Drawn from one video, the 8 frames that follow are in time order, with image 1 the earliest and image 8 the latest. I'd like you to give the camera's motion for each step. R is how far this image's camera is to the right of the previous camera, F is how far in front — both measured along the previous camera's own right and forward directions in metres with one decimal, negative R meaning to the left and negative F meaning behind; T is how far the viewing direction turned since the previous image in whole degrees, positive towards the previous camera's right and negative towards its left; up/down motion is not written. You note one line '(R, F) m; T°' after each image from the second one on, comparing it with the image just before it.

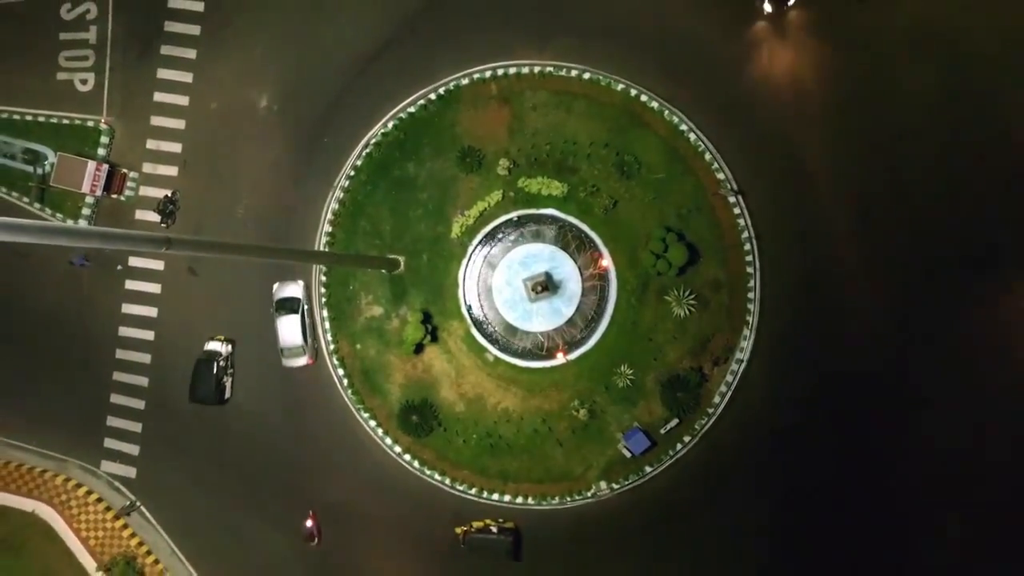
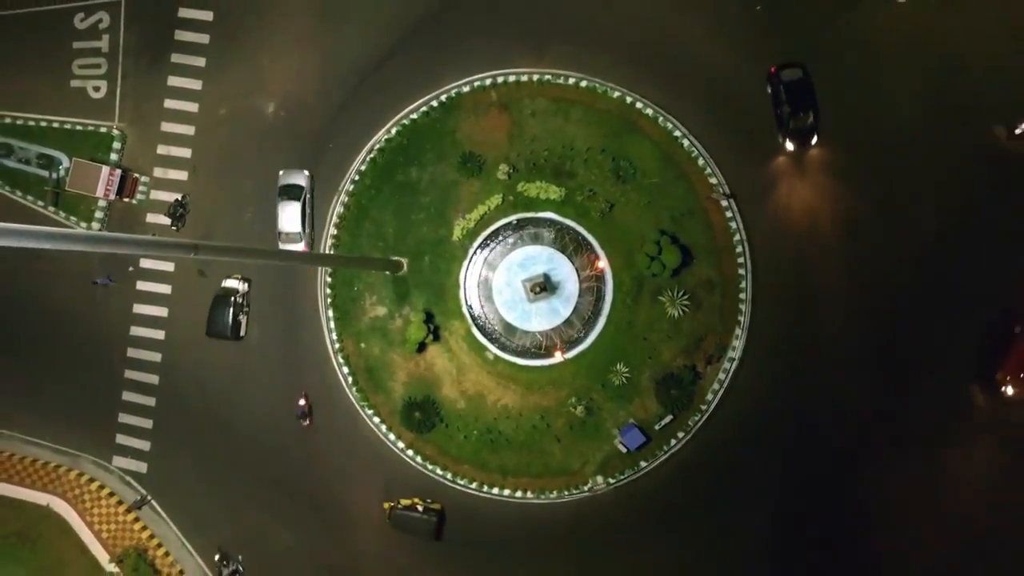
(0.0, -1.0) m; 0°
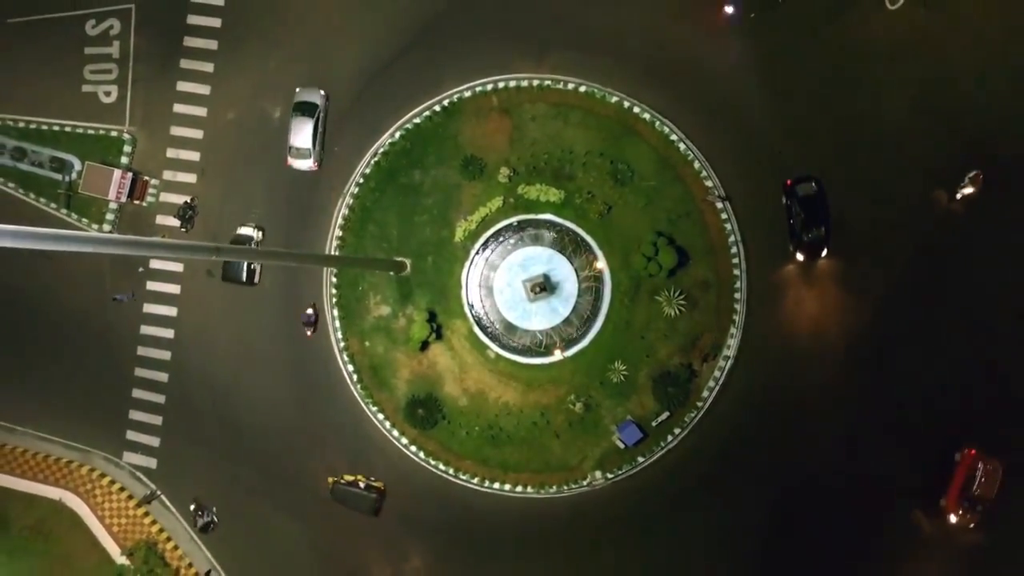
(0.0, -0.8) m; 0°
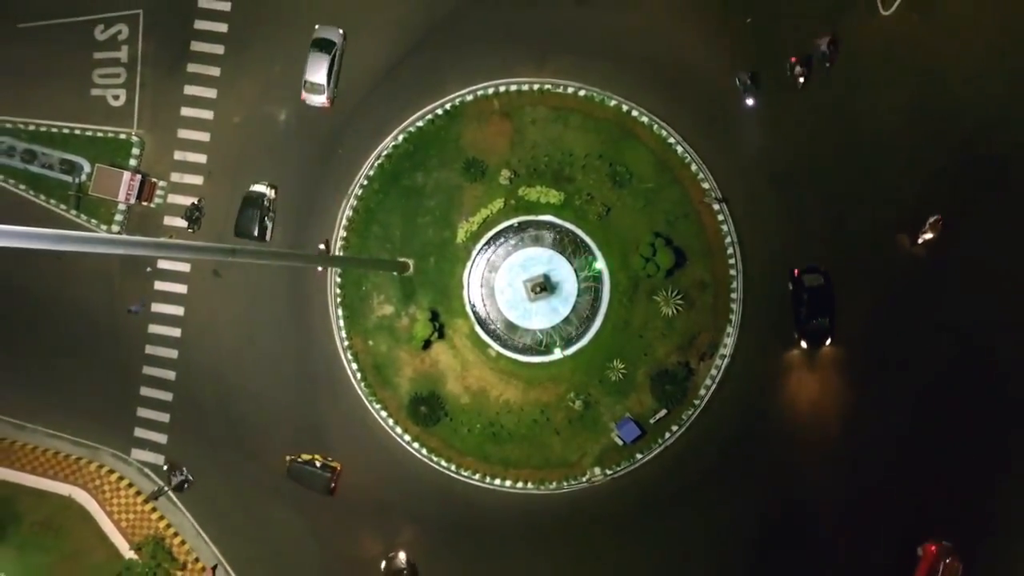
(-0.1, -0.6) m; 0°
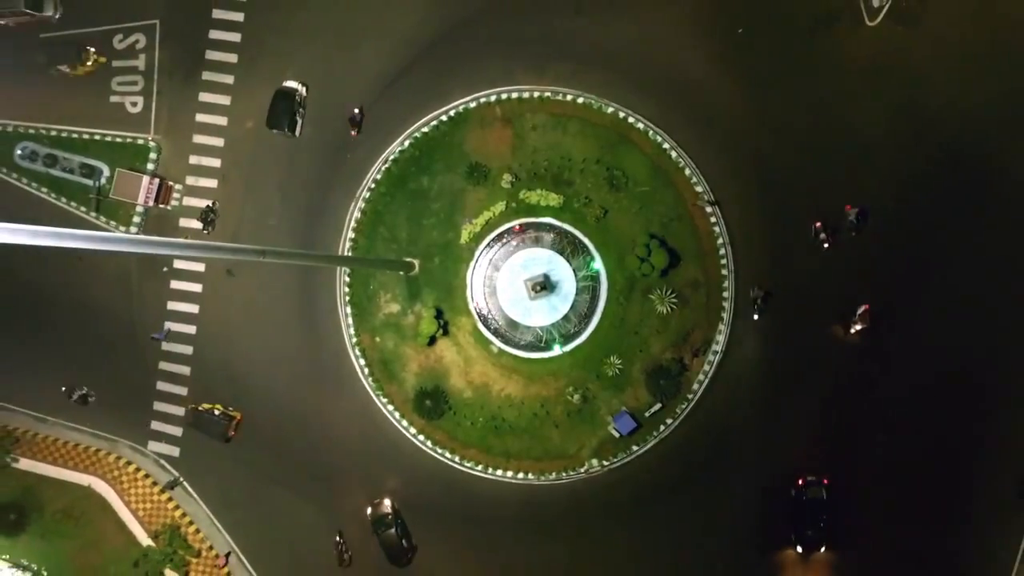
(-0.1, -1.5) m; 0°
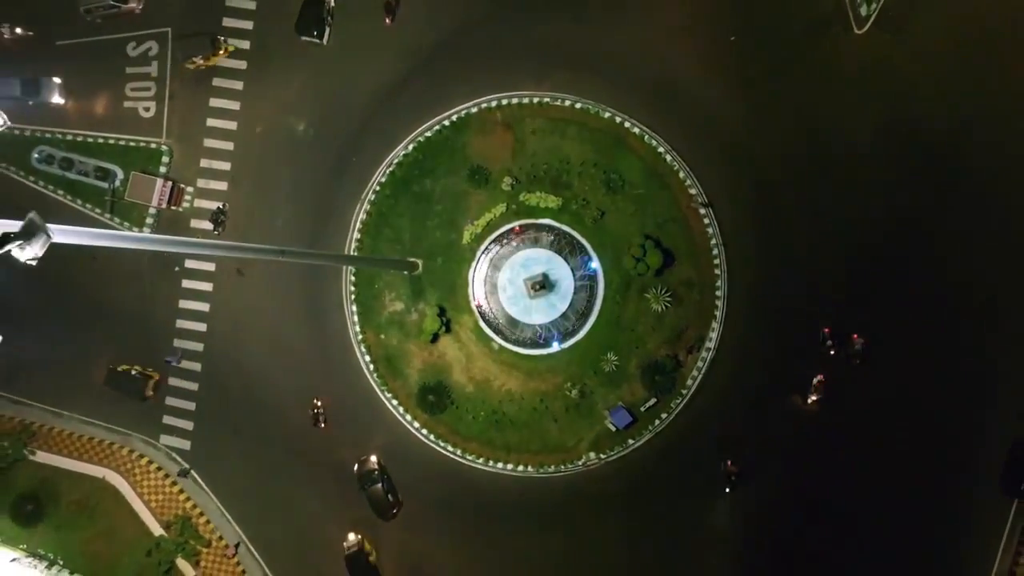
(-0.1, -1.2) m; 0°
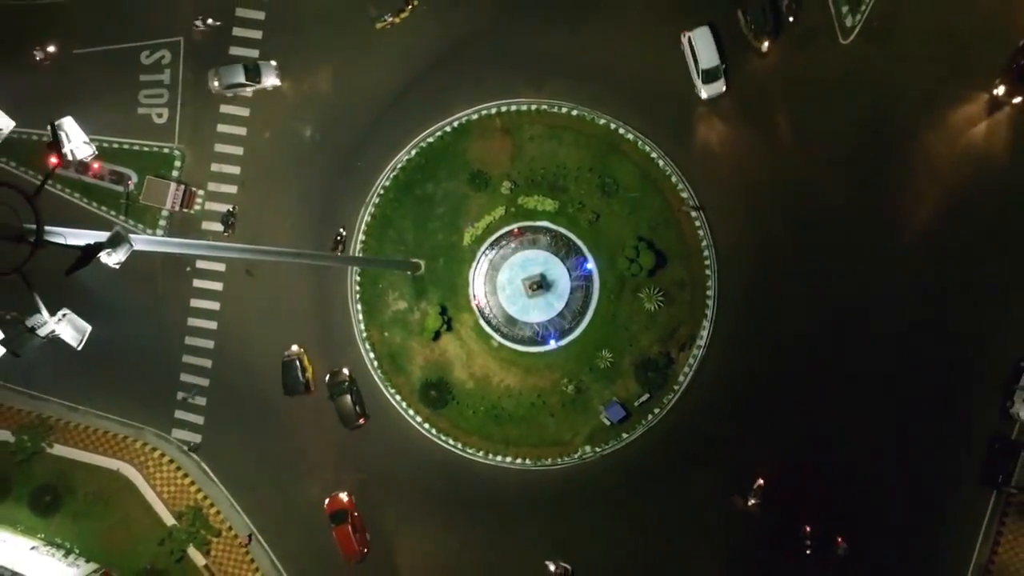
(0.0, -1.4) m; 0°
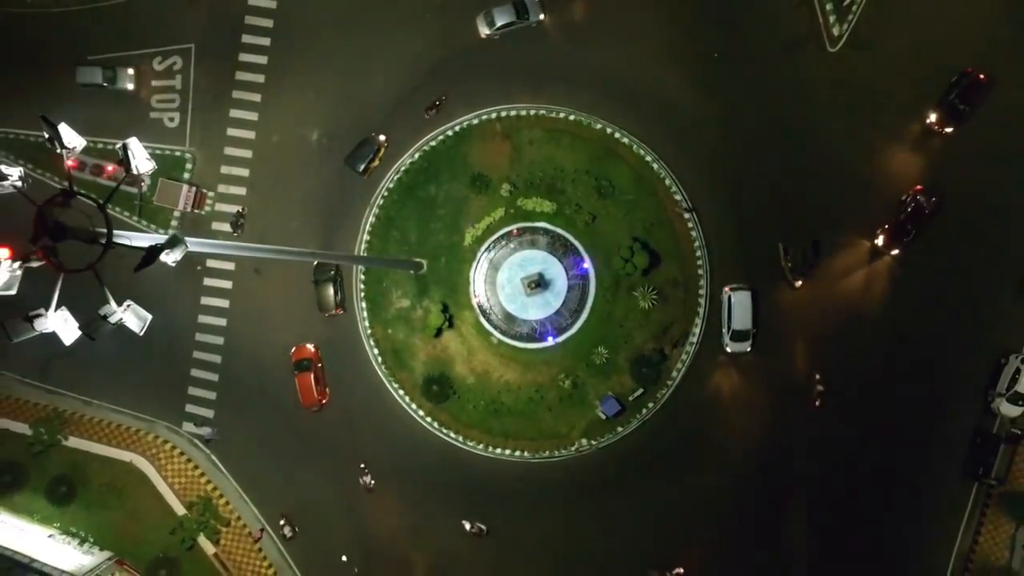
(0.0, -1.4) m; 0°
